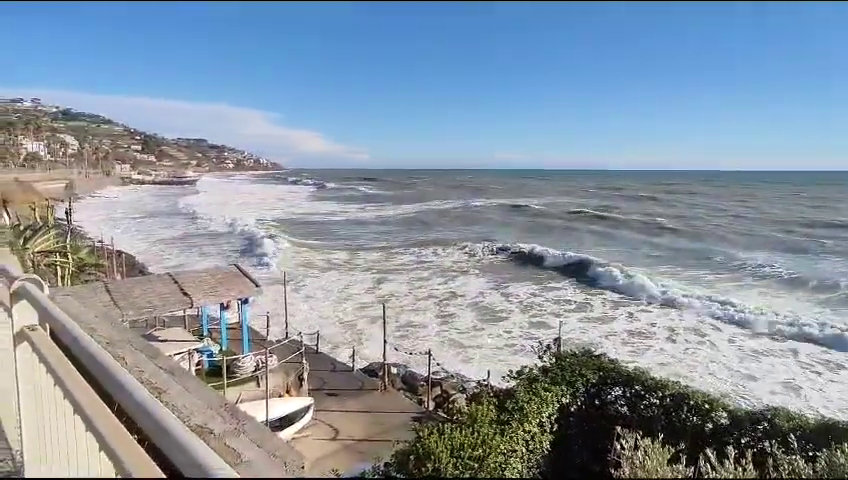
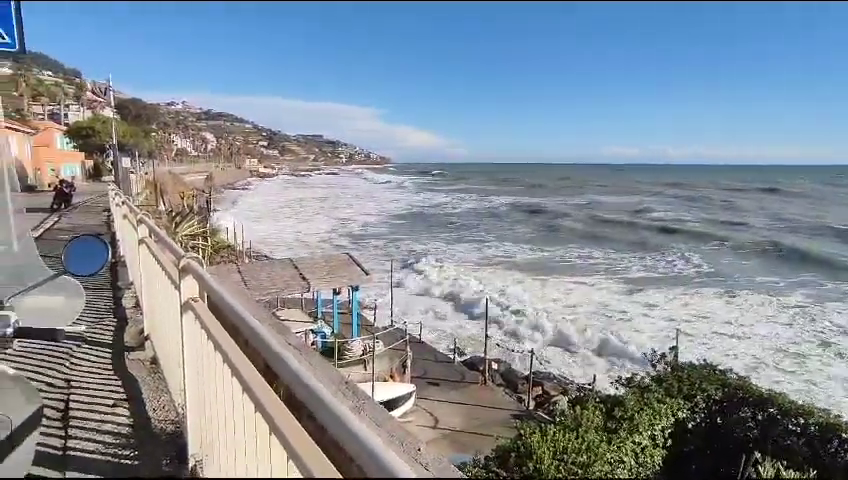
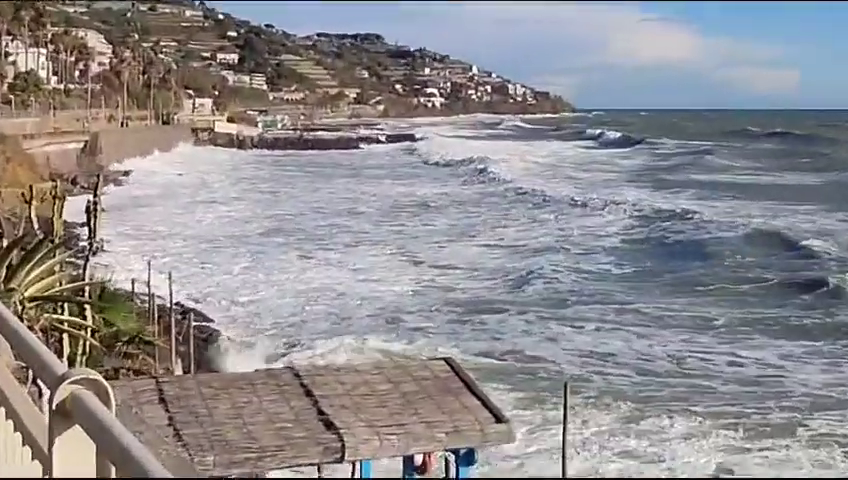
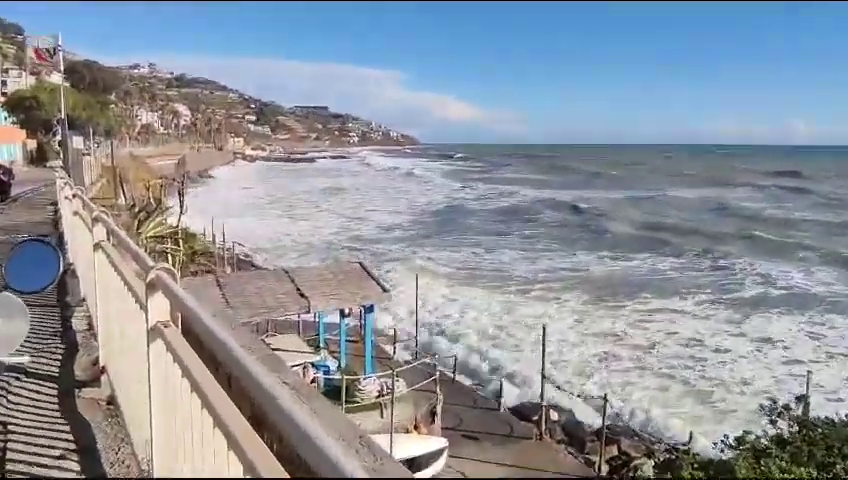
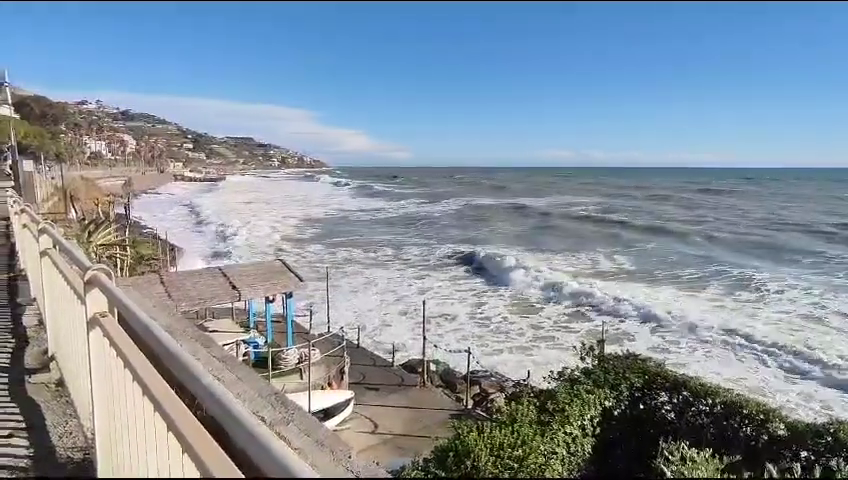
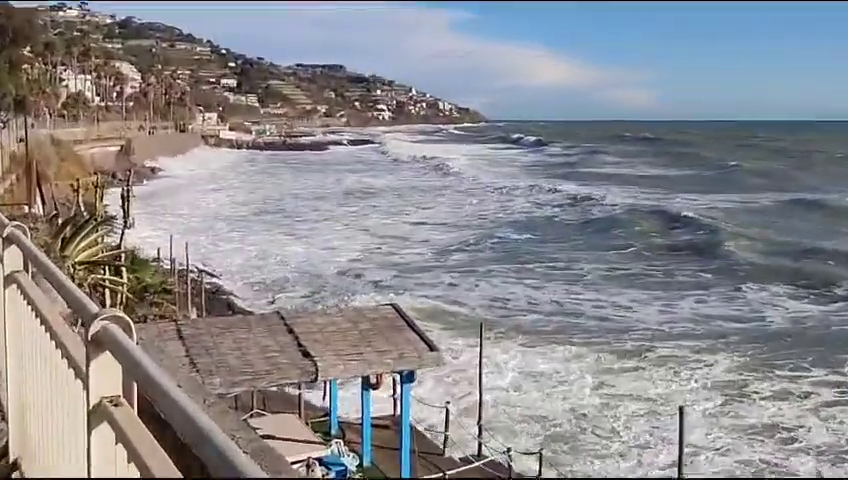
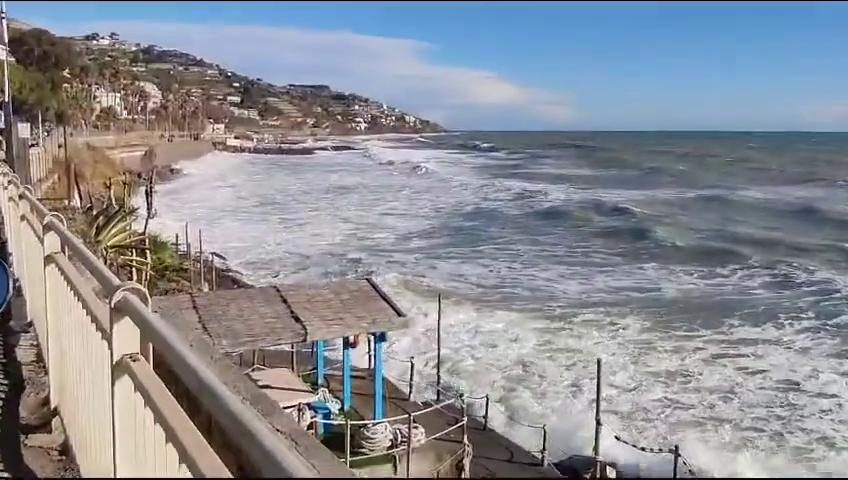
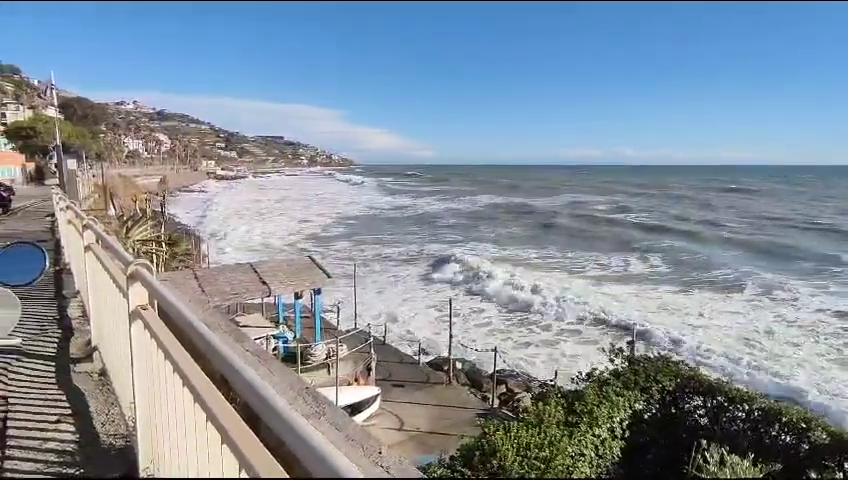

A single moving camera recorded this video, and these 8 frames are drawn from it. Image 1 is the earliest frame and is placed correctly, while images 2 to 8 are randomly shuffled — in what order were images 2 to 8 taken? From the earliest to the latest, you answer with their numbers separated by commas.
5, 8, 2, 4, 7, 6, 3
